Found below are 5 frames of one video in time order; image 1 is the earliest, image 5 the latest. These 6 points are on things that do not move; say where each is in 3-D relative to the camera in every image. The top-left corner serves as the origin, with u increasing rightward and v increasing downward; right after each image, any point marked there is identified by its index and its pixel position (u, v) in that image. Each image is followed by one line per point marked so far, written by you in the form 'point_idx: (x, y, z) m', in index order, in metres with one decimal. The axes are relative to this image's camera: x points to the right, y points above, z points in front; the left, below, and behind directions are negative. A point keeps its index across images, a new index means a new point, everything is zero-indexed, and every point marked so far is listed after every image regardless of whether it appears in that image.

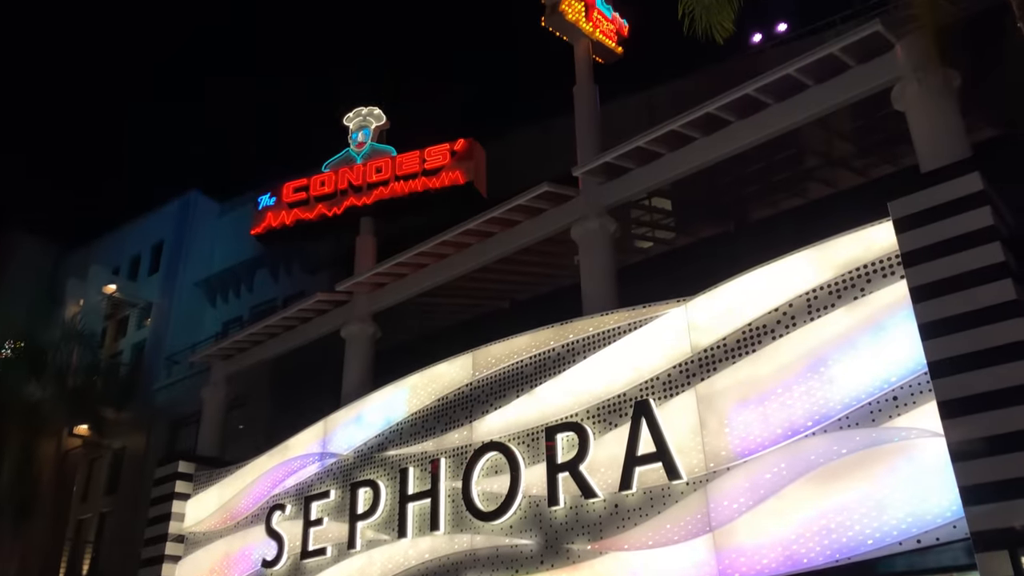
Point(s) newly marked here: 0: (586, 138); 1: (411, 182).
0: (+1.1, +2.3, +12.9) m
1: (-1.9, +2.0, +15.8) m
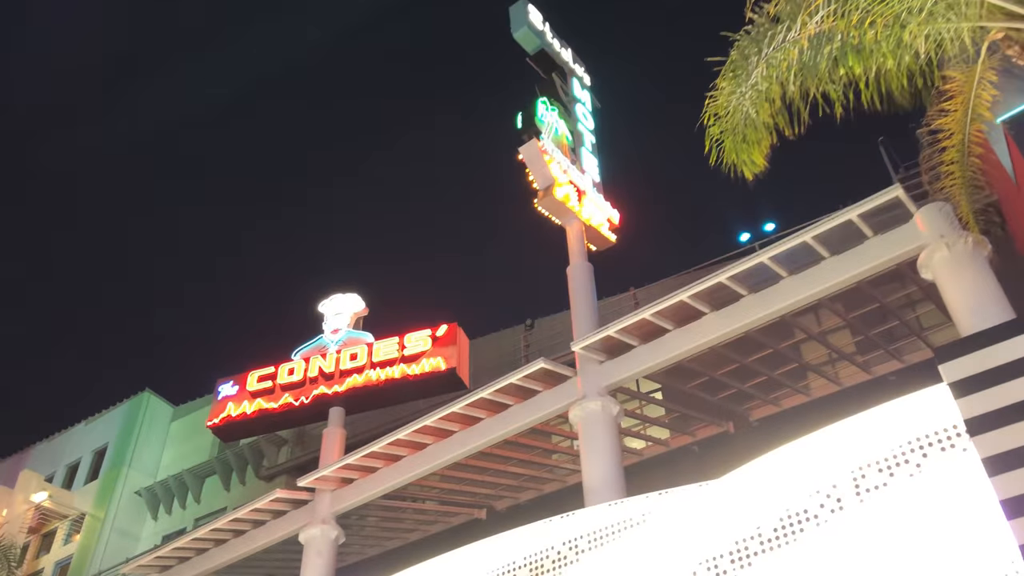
0: (+1.0, -0.4, +12.2) m
1: (-2.1, -1.4, +14.7) m
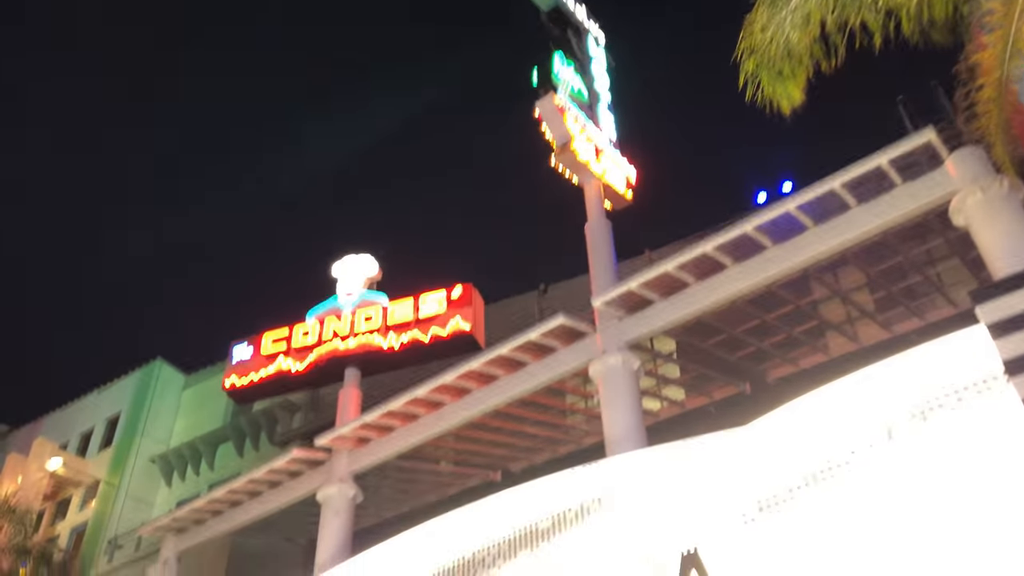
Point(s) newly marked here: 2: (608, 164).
0: (+1.3, +0.2, +12.0) m
1: (-1.8, -0.7, +14.6) m
2: (+1.5, +2.0, +13.7) m
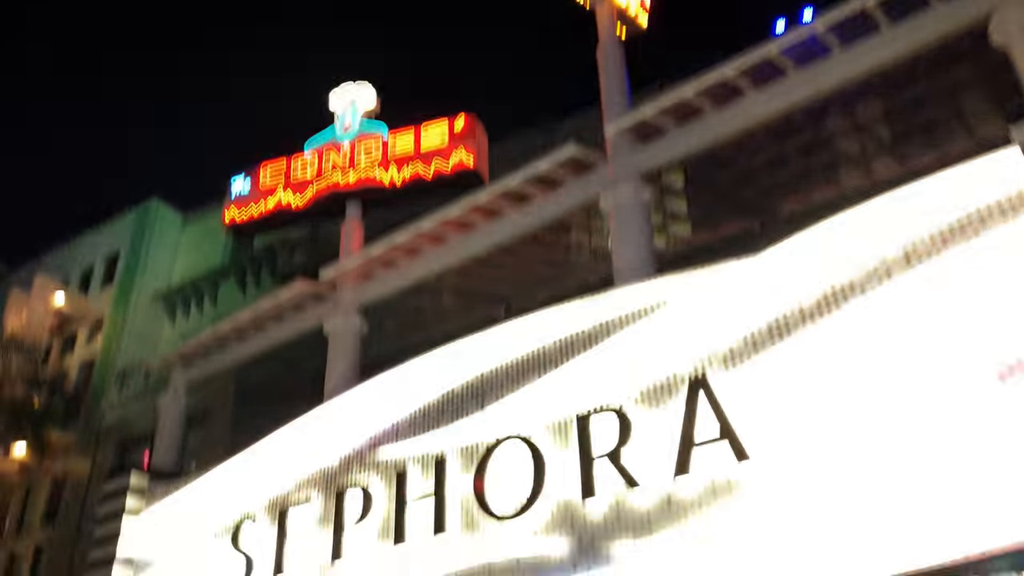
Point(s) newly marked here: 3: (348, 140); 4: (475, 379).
0: (+1.4, +2.5, +11.6) m
1: (-1.8, +2.1, +14.3) m
2: (+1.7, +4.6, +12.9) m
3: (-2.9, +2.7, +15.3) m
4: (-0.4, -1.1, +10.4) m
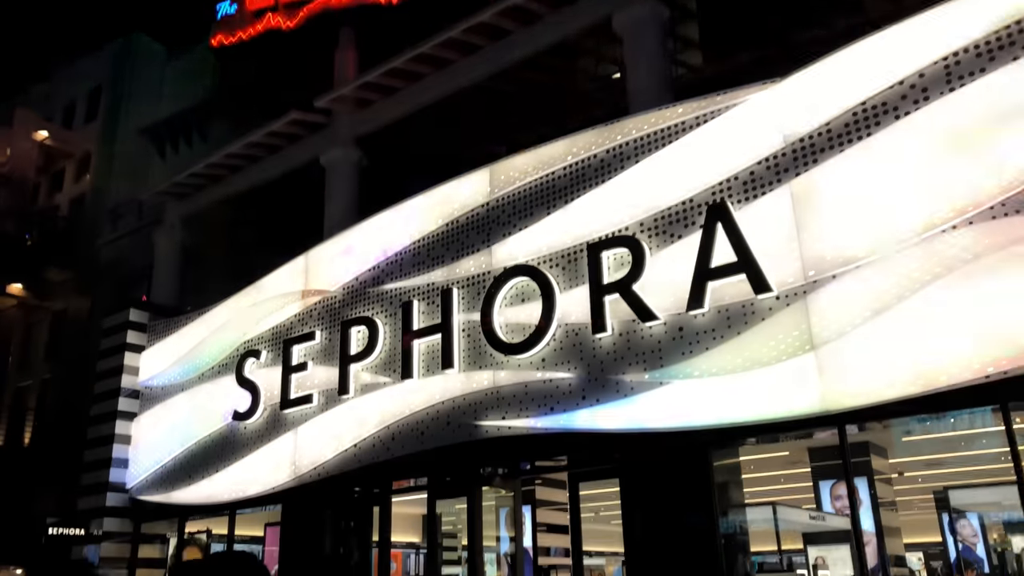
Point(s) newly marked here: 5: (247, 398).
0: (+1.5, +4.7, +10.6) m
1: (-1.7, +4.8, +13.3) m
2: (+1.7, +7.0, +11.5) m
3: (-2.9, +5.5, +14.3) m
4: (-0.3, +1.0, +10.1) m
5: (-3.8, -1.6, +12.2) m
